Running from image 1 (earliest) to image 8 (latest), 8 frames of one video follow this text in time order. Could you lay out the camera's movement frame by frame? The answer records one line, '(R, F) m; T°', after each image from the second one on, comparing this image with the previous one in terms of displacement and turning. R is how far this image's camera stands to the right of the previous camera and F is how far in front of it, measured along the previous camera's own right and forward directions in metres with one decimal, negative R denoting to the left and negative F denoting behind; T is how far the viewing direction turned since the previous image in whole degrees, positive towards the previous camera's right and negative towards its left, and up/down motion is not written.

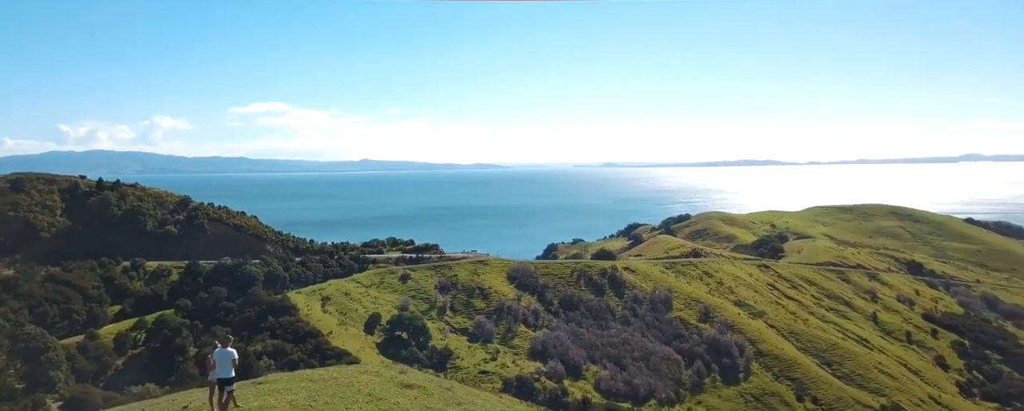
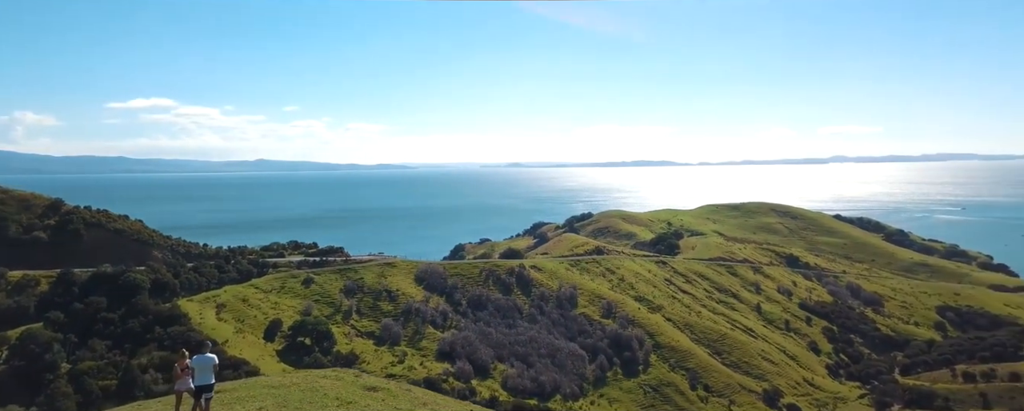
(+2.7, -0.3) m; +7°
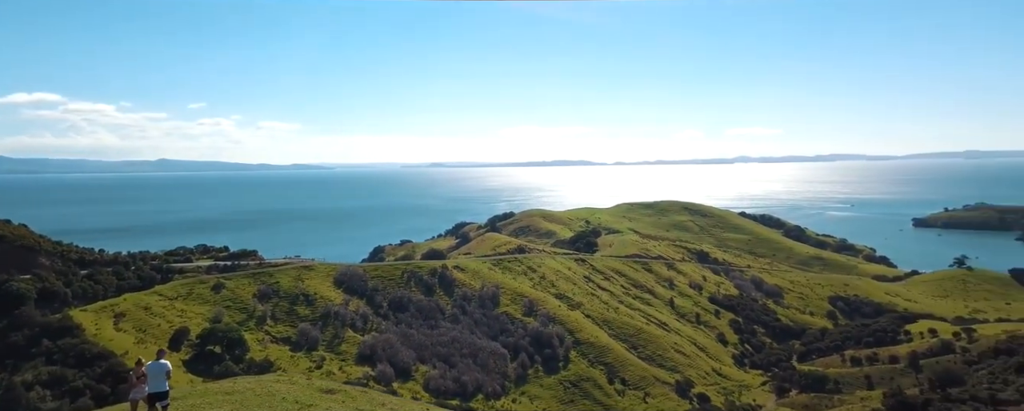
(+2.3, -0.1) m; +6°
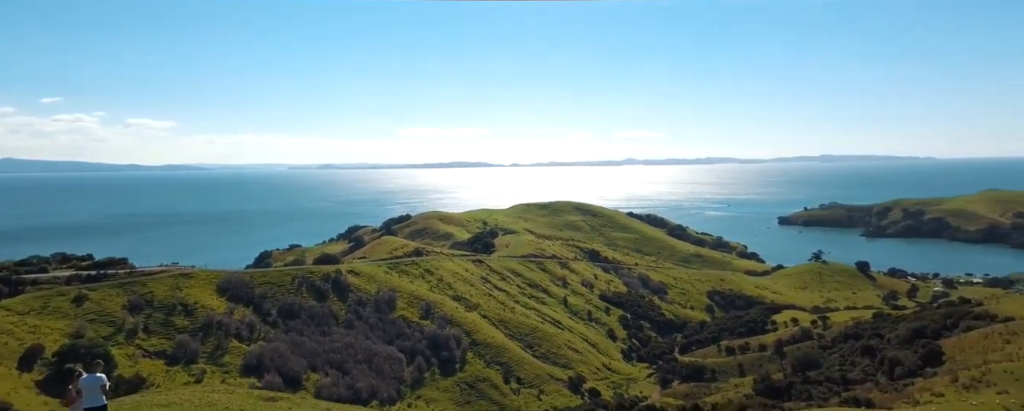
(+3.0, -0.2) m; +8°
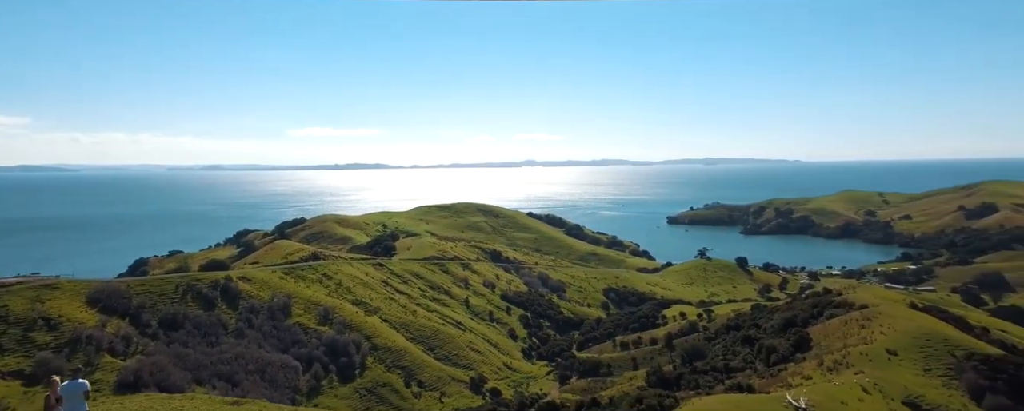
(+2.8, -0.2) m; +8°
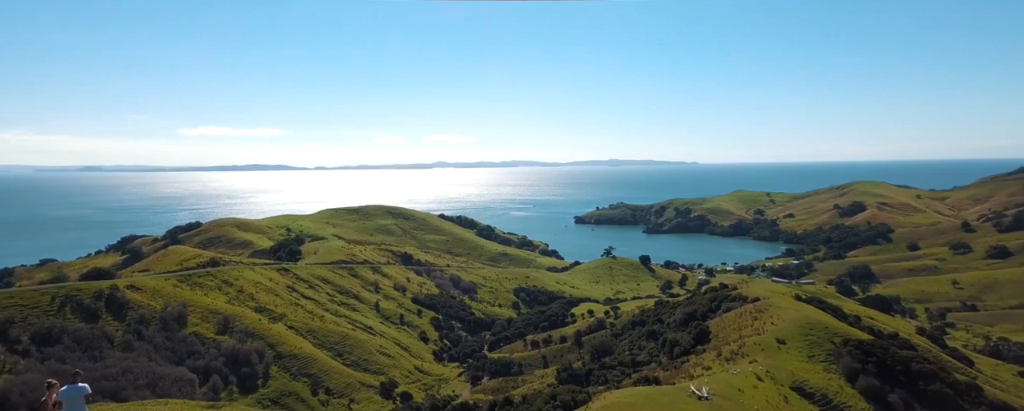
(+1.7, +0.1) m; +8°
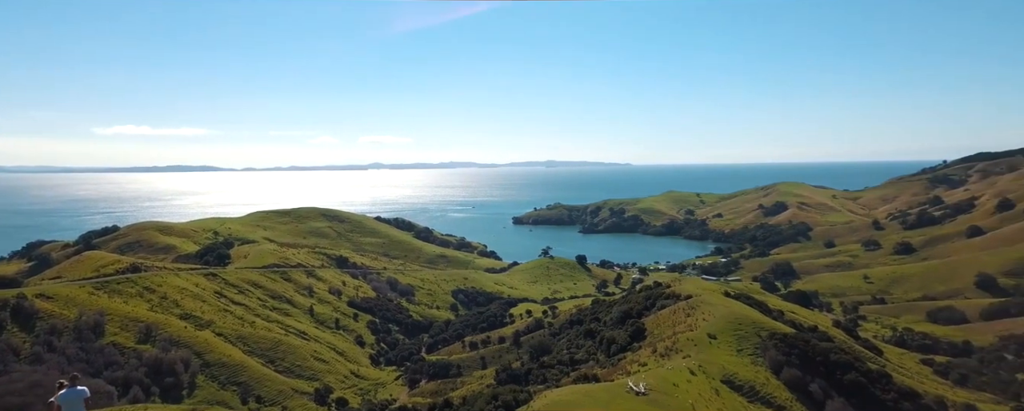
(+0.1, +0.3) m; +6°
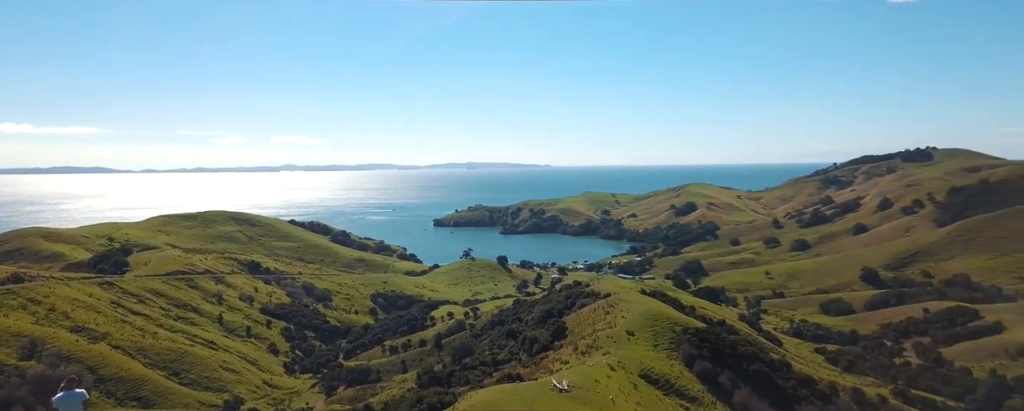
(+0.1, +0.4) m; +8°
